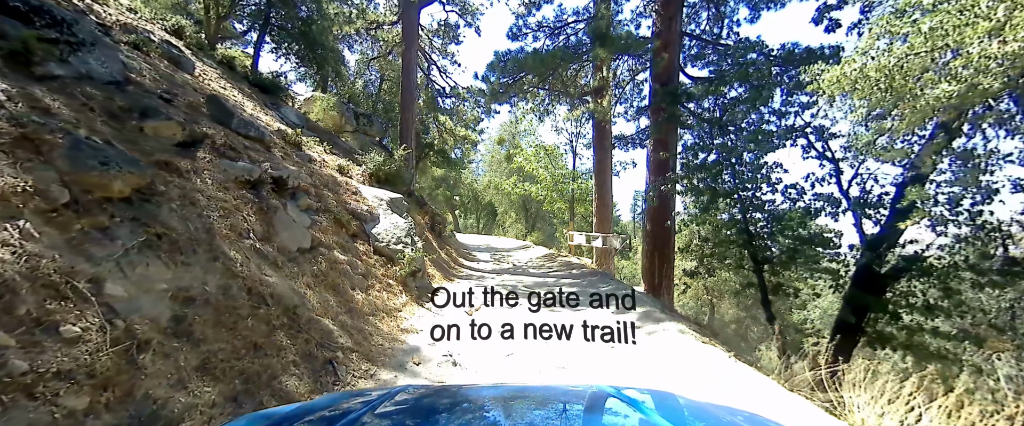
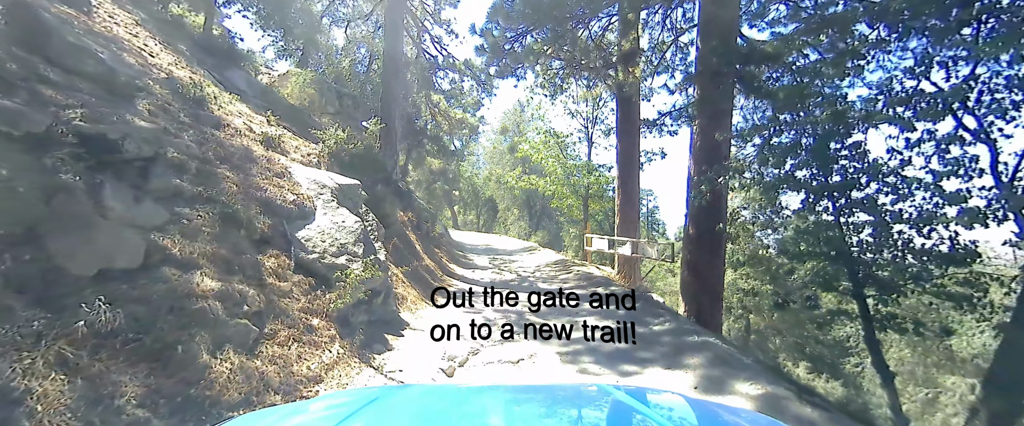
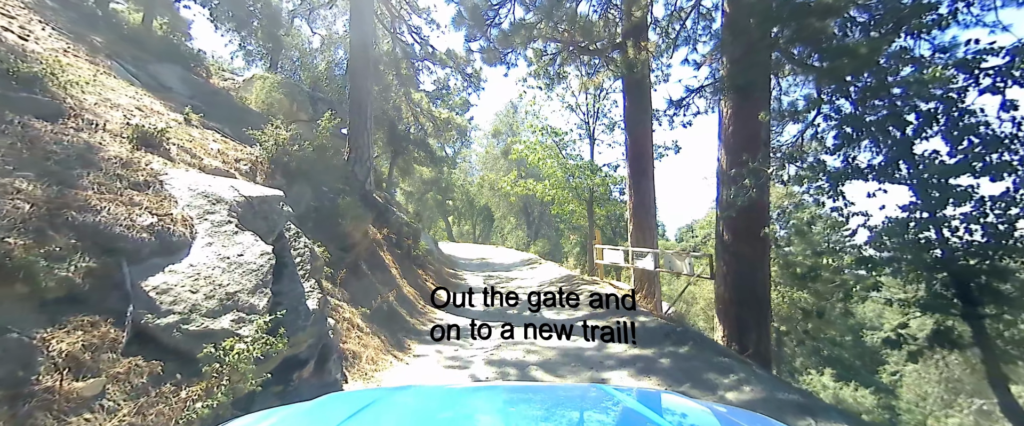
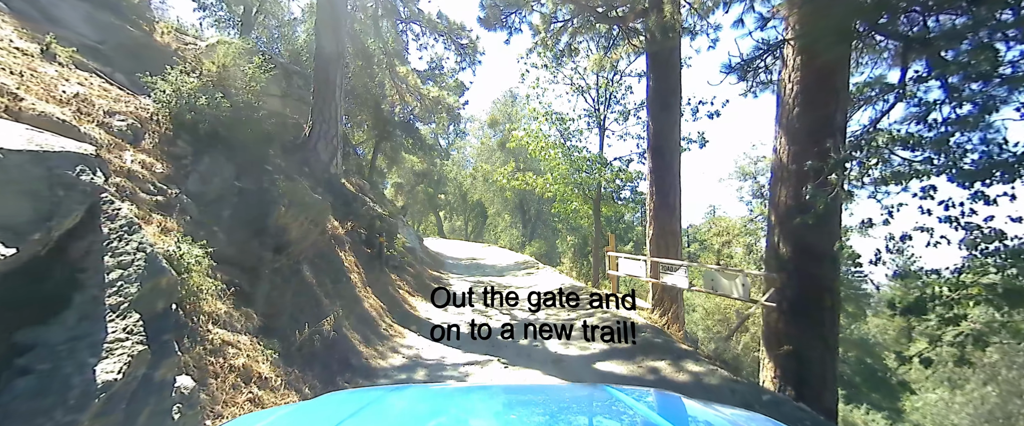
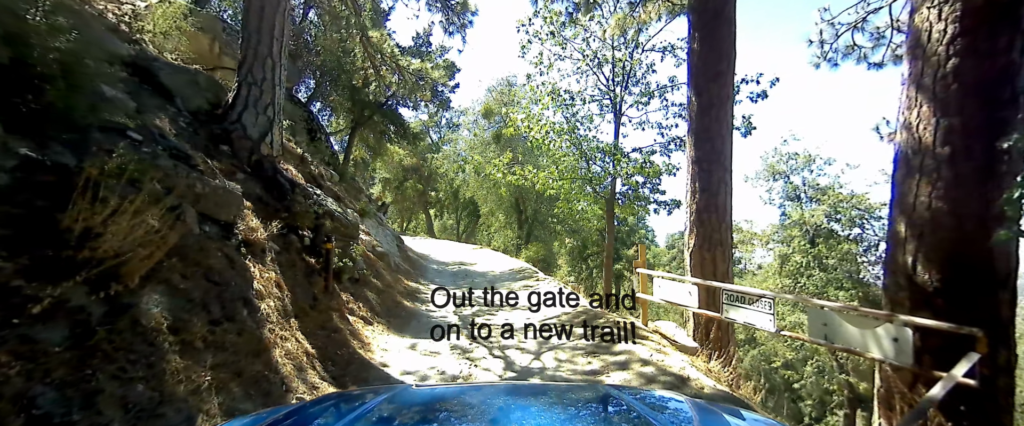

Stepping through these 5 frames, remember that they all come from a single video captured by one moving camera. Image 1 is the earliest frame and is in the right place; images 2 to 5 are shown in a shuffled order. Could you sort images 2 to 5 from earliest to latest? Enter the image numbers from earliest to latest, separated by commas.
2, 3, 4, 5
